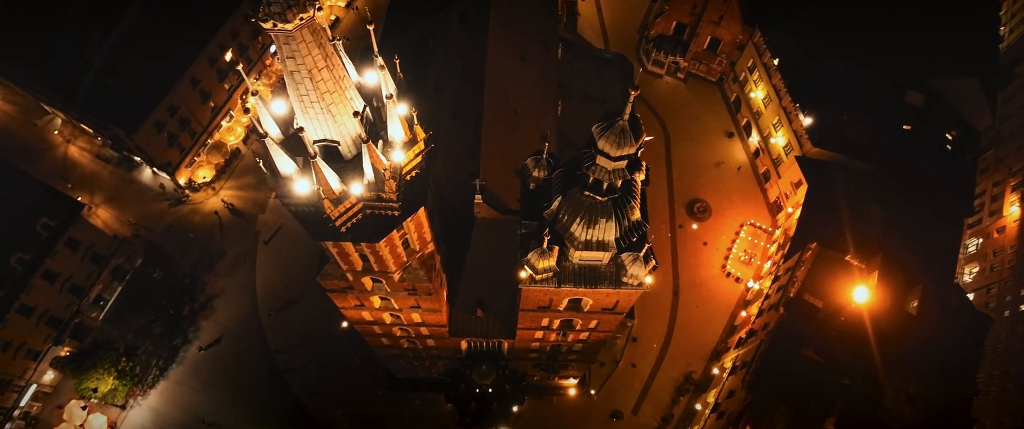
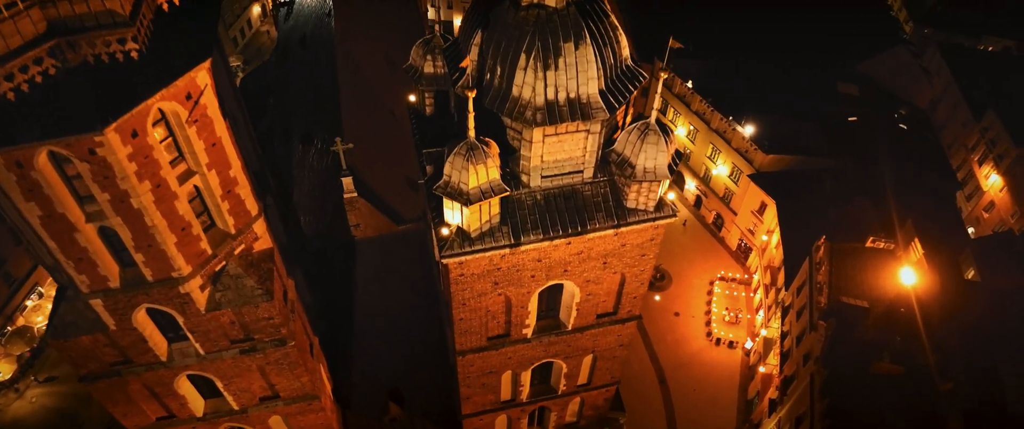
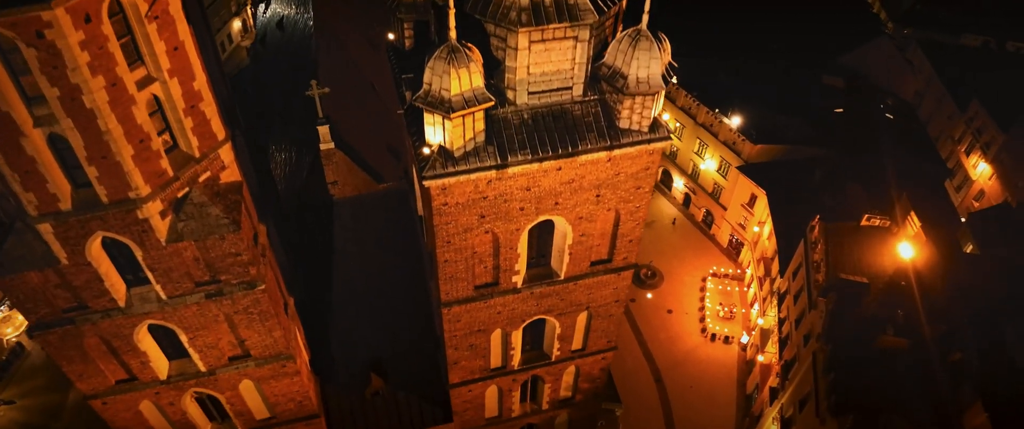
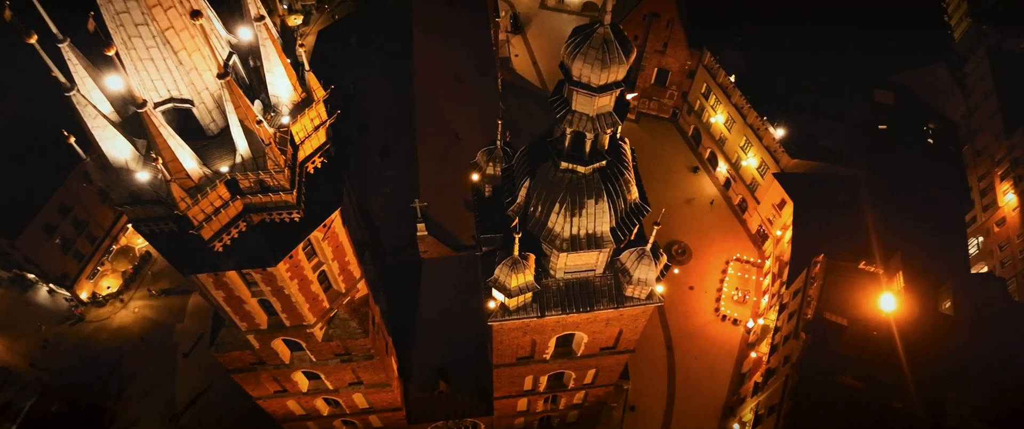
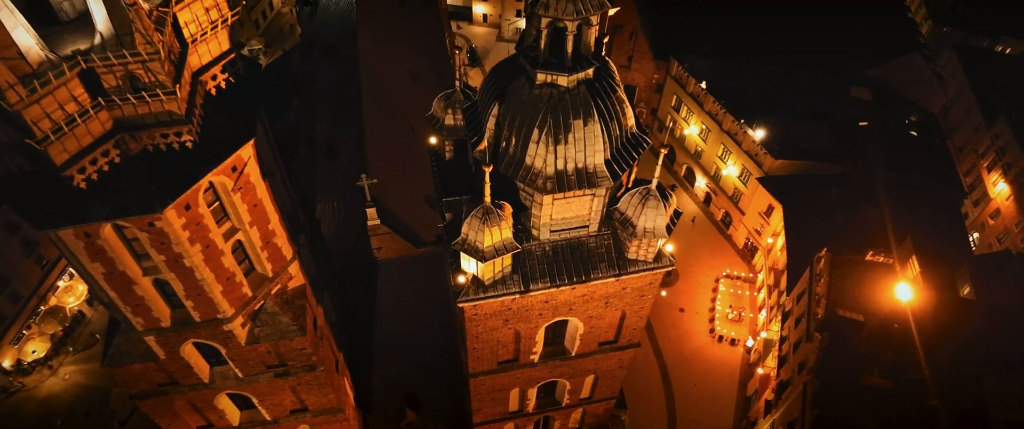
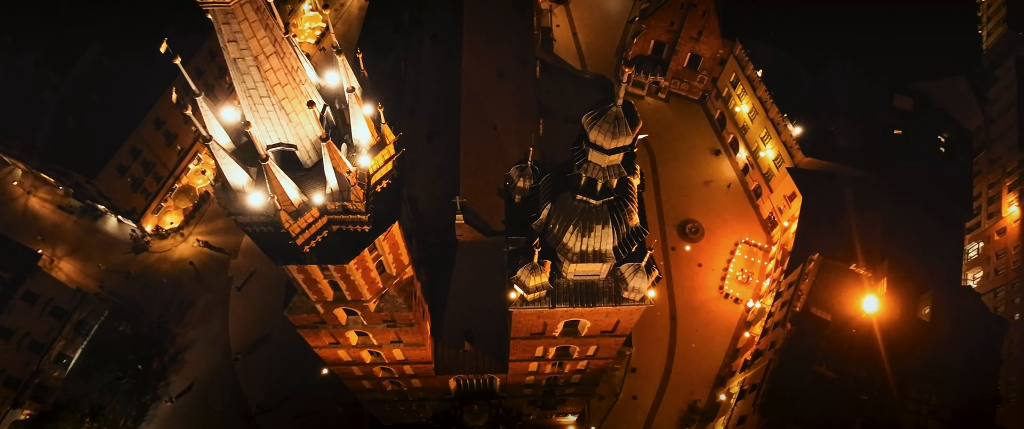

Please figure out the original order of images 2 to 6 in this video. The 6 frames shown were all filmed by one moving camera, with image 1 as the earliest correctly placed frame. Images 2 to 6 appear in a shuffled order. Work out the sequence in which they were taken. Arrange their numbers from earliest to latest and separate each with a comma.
6, 4, 5, 2, 3
